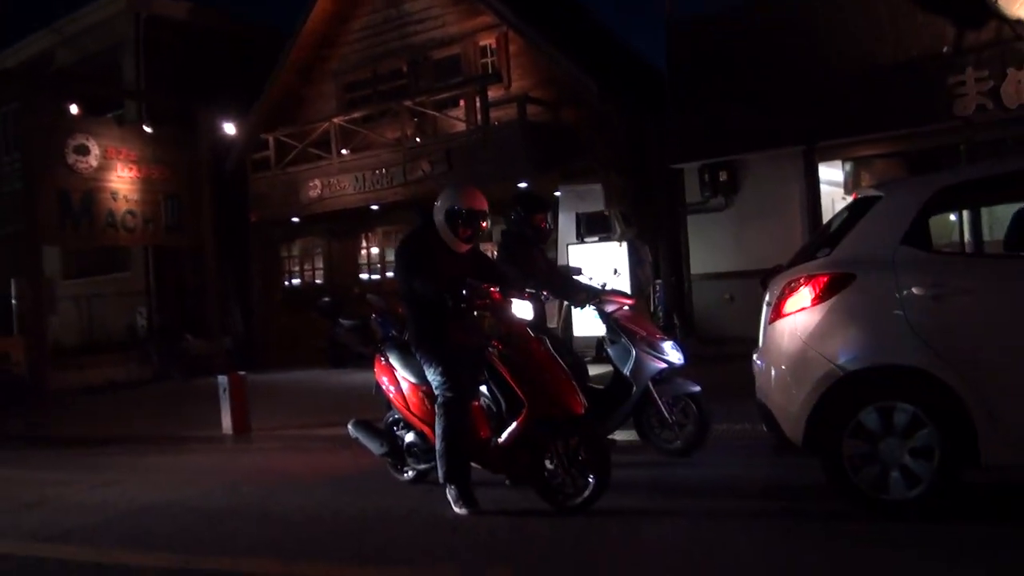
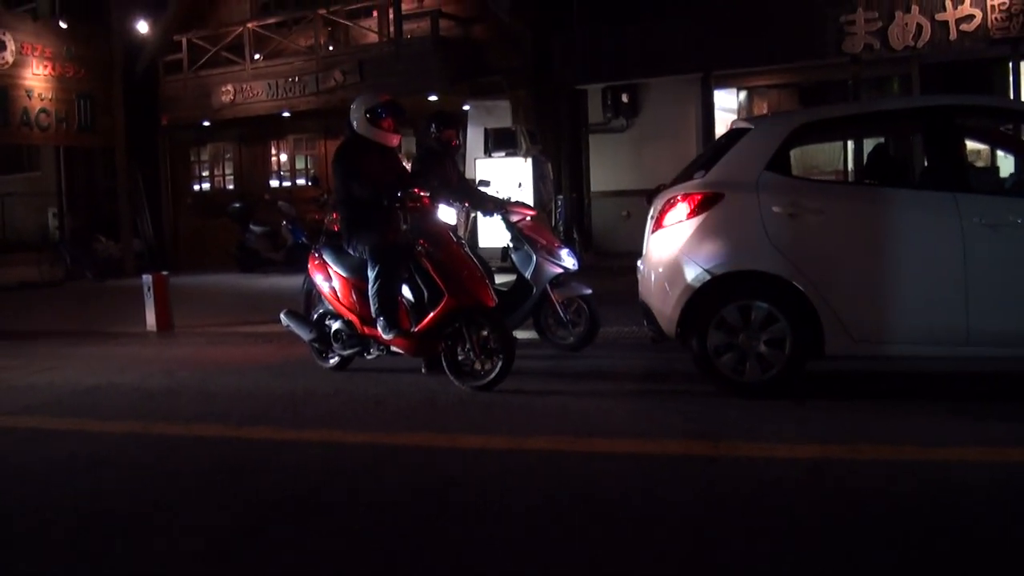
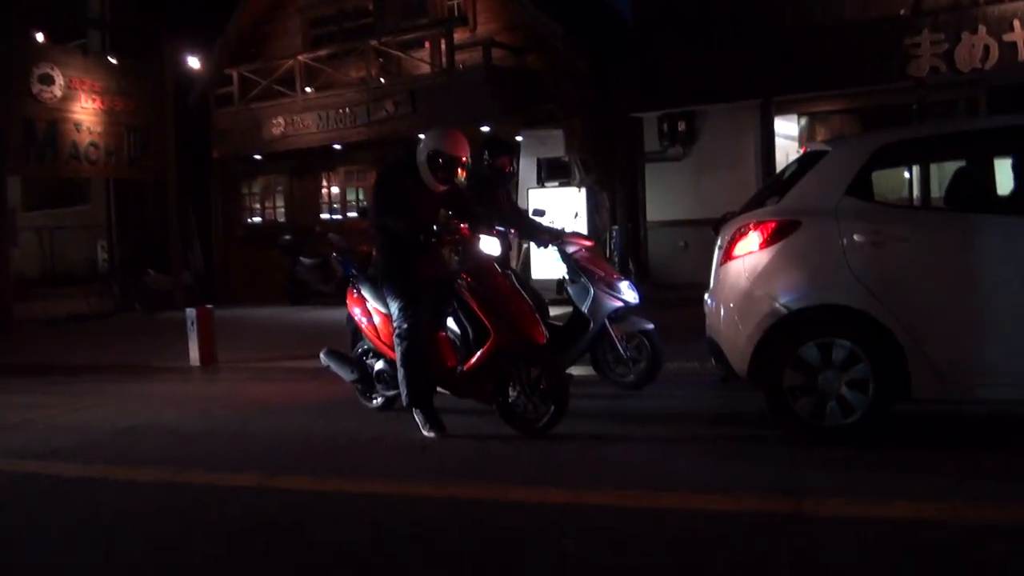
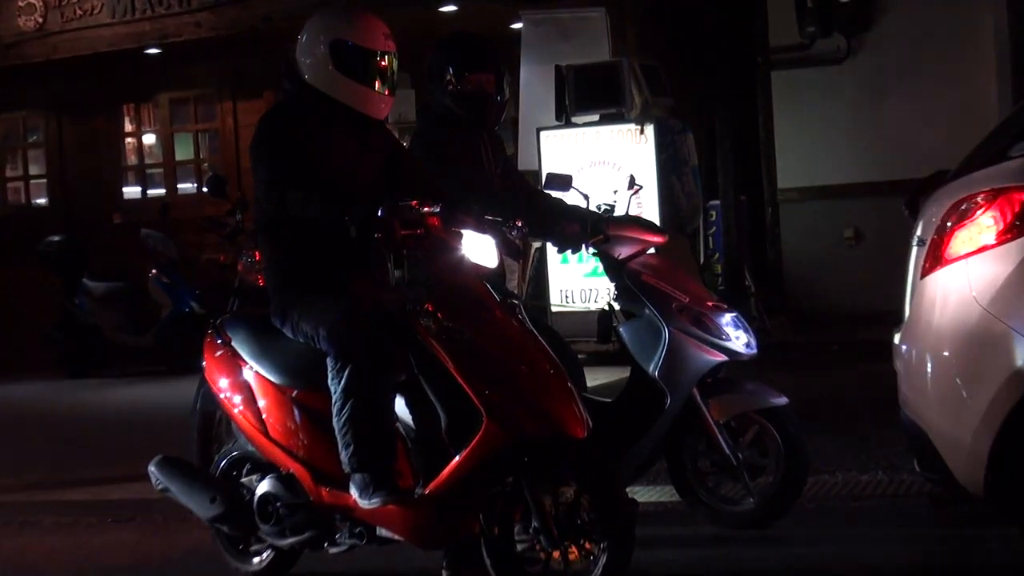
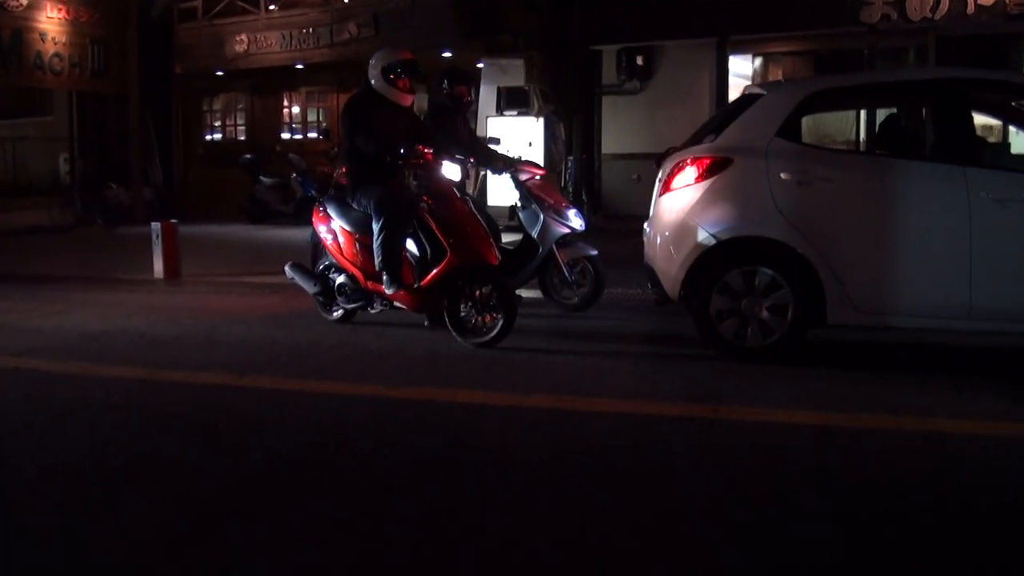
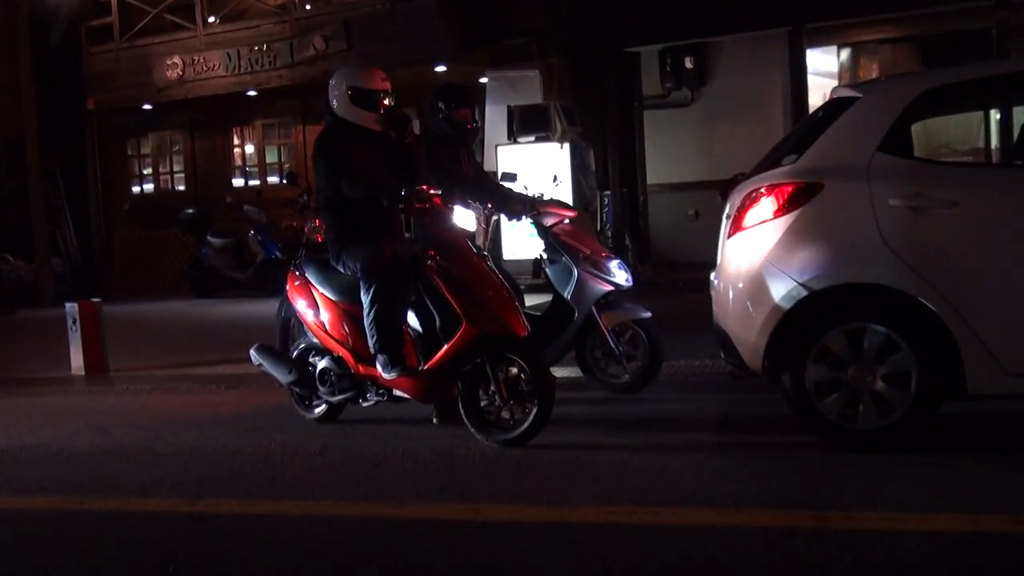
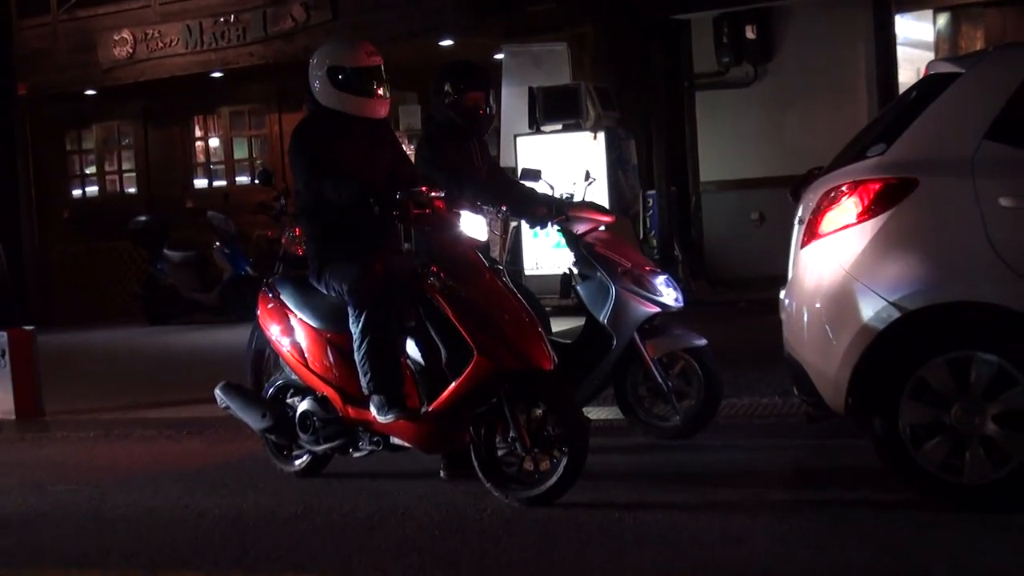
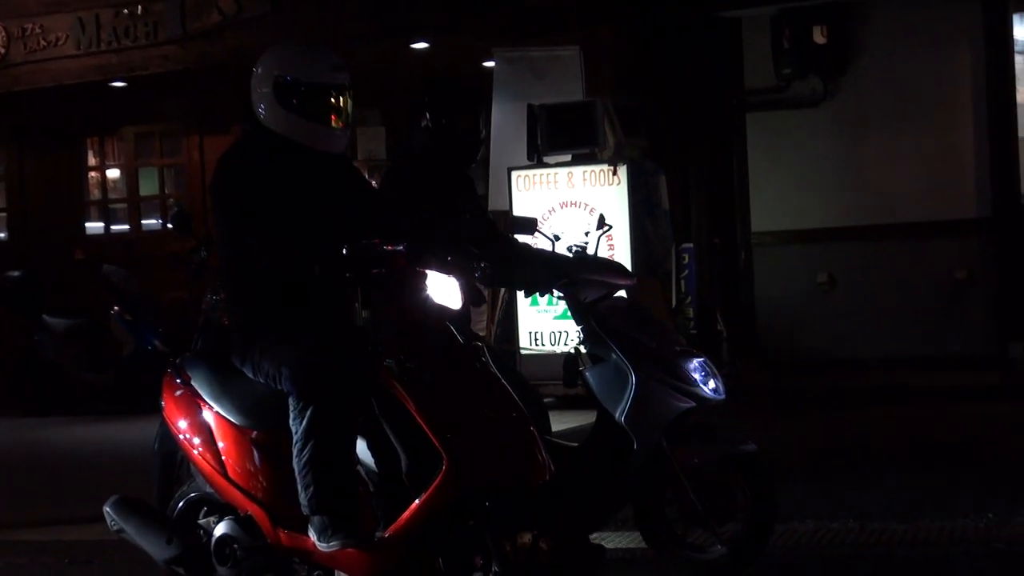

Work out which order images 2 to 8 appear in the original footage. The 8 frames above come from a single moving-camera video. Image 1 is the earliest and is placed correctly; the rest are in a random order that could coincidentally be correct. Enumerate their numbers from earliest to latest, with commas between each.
3, 5, 2, 6, 7, 4, 8
